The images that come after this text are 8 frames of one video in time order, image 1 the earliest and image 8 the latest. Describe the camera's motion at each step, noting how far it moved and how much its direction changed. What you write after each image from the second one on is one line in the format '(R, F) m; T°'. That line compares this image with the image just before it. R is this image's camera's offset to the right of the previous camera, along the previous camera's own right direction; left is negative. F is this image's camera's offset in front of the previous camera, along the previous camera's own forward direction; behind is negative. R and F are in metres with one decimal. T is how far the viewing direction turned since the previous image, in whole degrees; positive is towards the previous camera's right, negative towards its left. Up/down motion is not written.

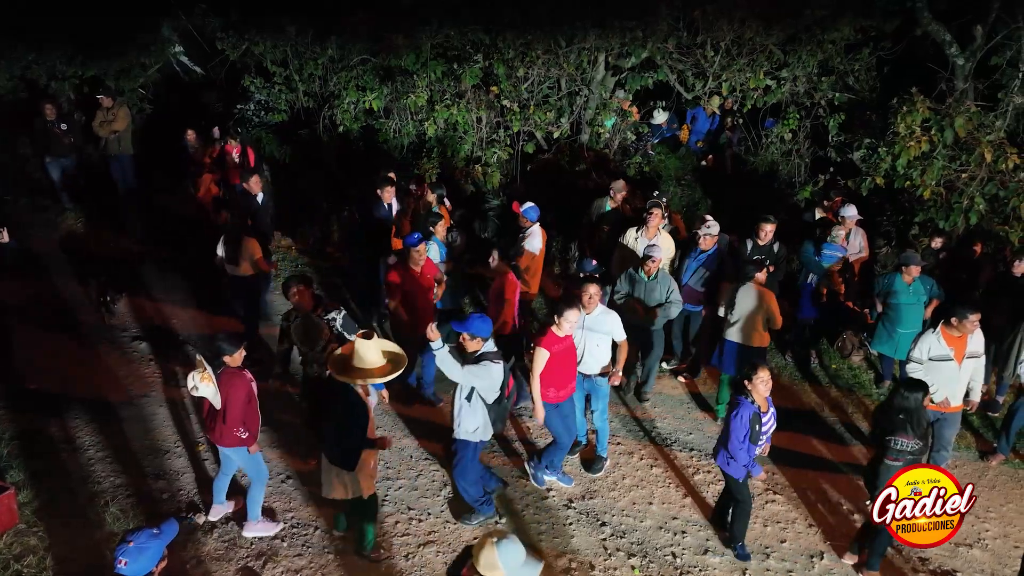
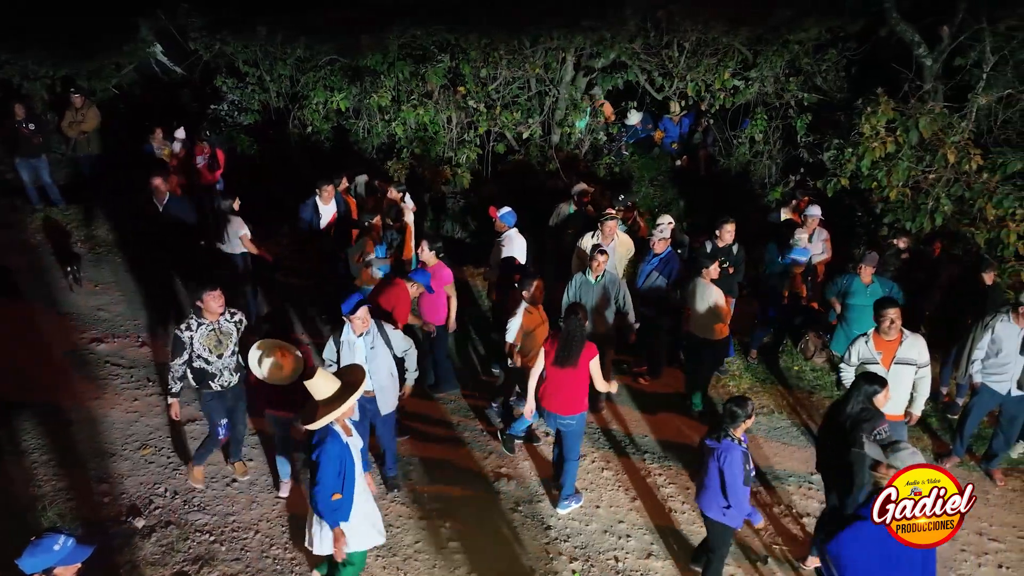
(+0.4, 0.0) m; 0°
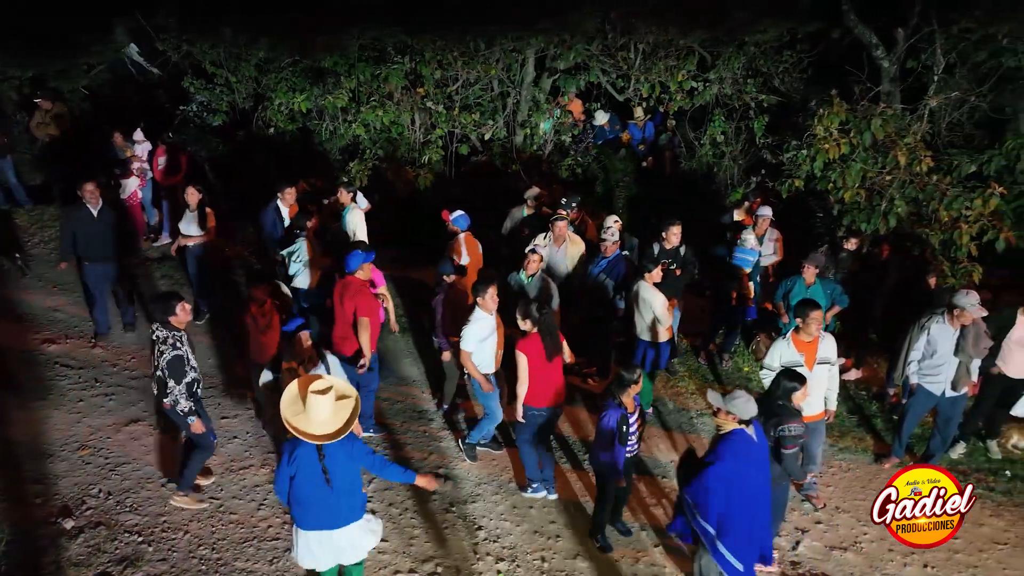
(+0.6, 0.0) m; 0°
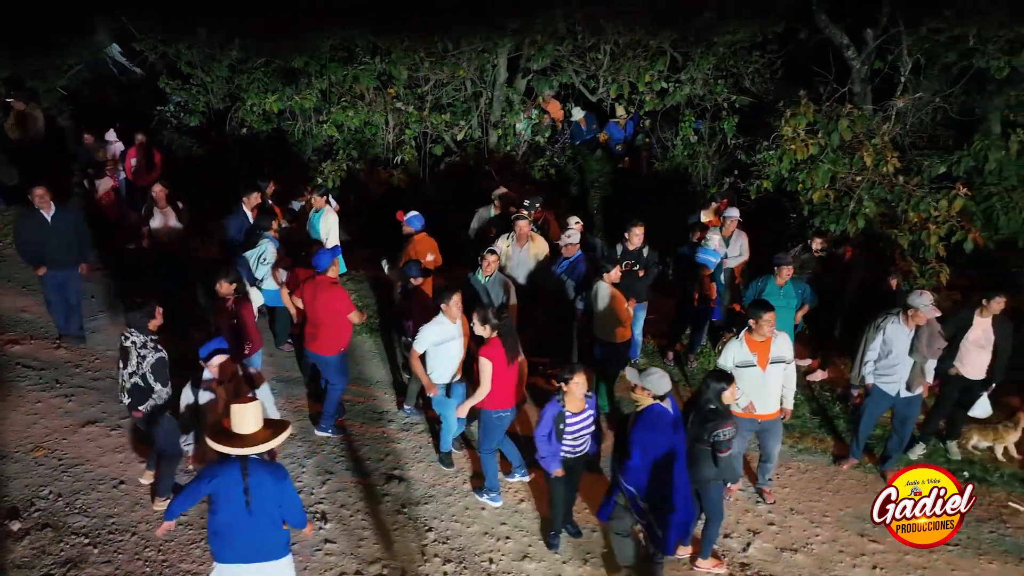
(+0.4, 0.0) m; 0°
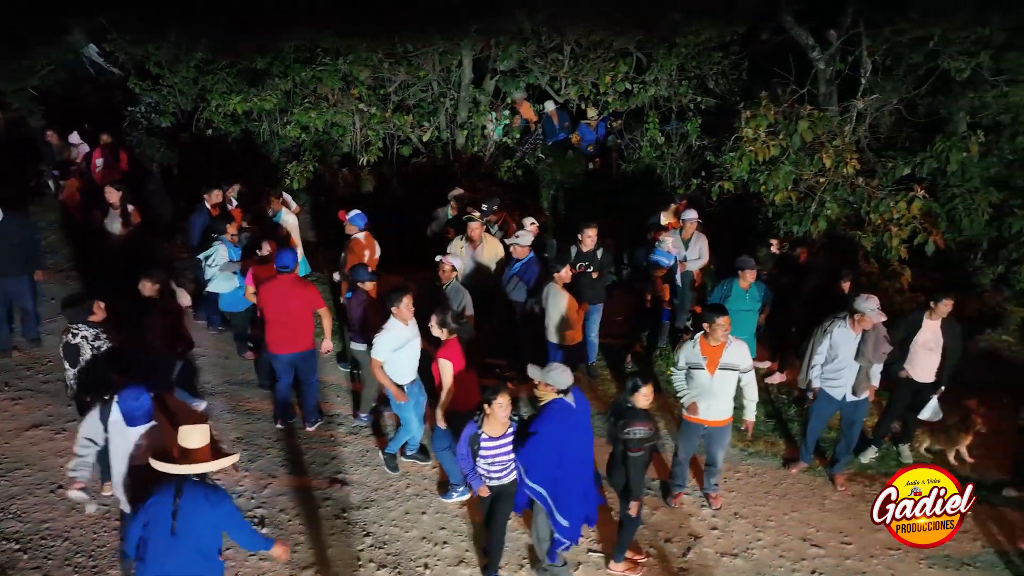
(+0.5, 0.0) m; 0°
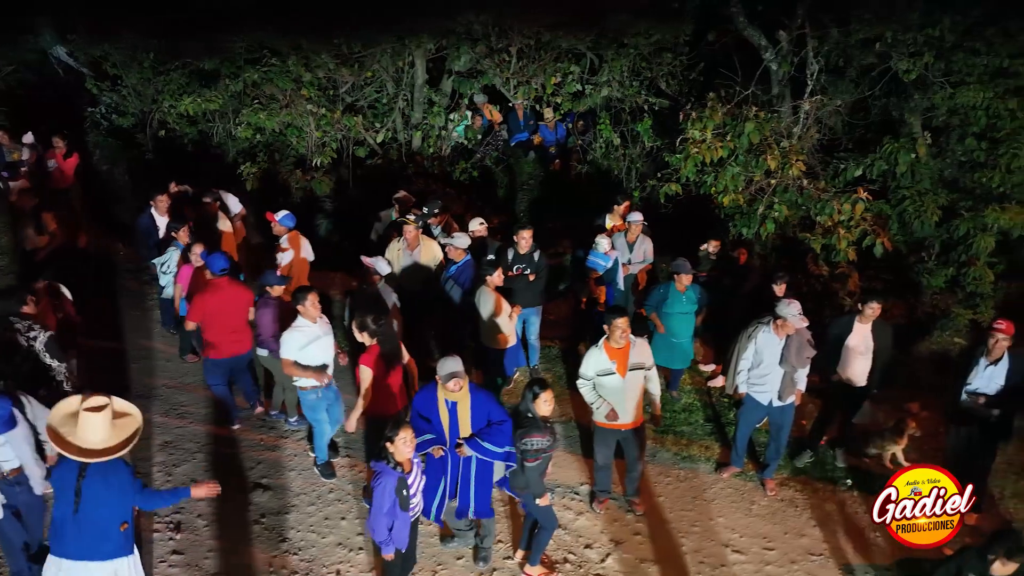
(+0.7, +0.1) m; 0°
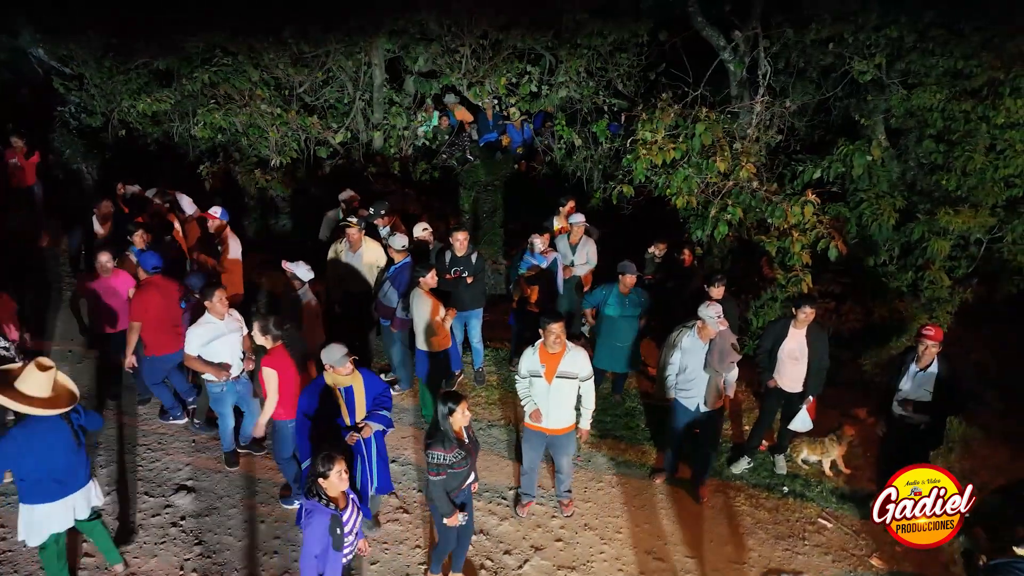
(+0.7, +0.1) m; -1°
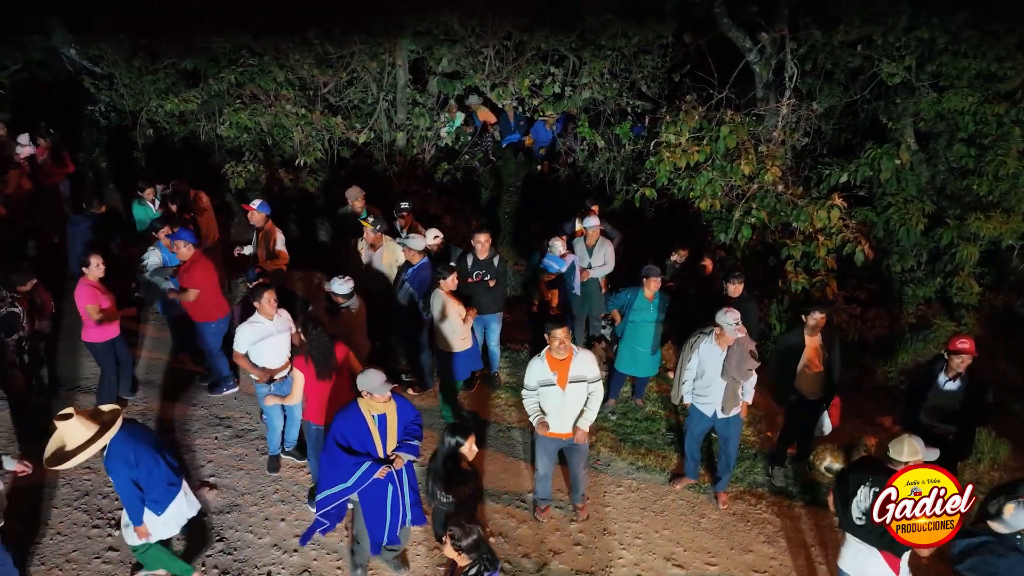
(0.0, 0.0) m; -2°
